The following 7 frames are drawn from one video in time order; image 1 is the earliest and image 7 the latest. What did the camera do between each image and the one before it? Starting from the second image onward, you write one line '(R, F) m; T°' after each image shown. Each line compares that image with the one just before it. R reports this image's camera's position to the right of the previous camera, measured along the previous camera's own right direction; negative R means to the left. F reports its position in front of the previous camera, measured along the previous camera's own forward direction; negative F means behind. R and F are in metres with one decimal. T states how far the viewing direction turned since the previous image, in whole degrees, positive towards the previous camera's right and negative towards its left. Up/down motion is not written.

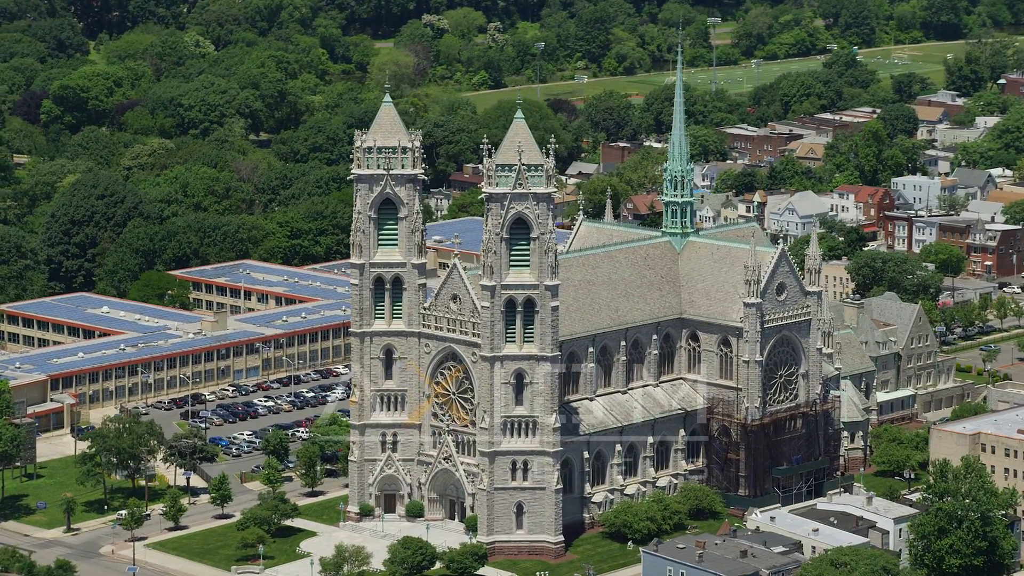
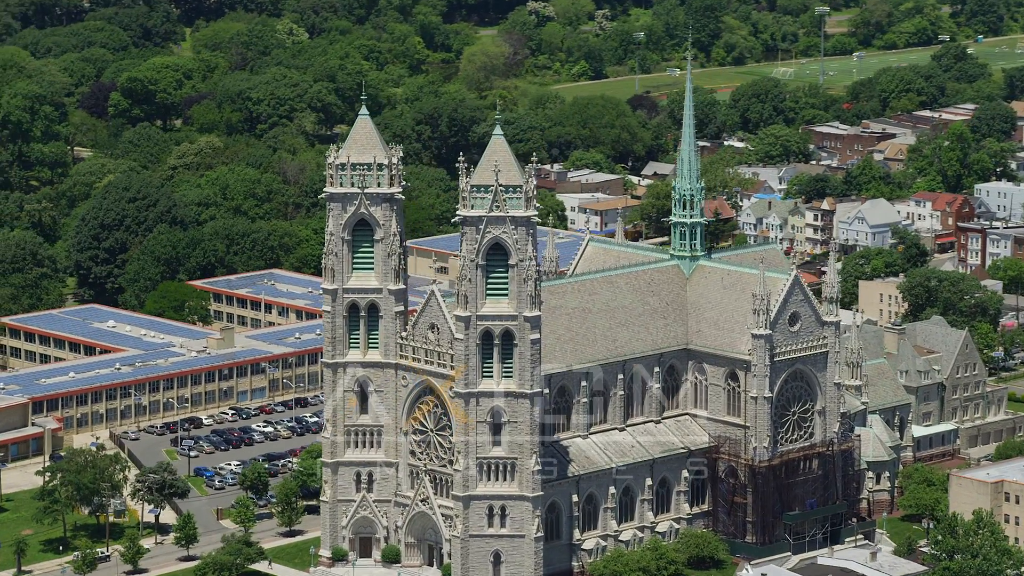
(+5.9, +7.8) m; -3°
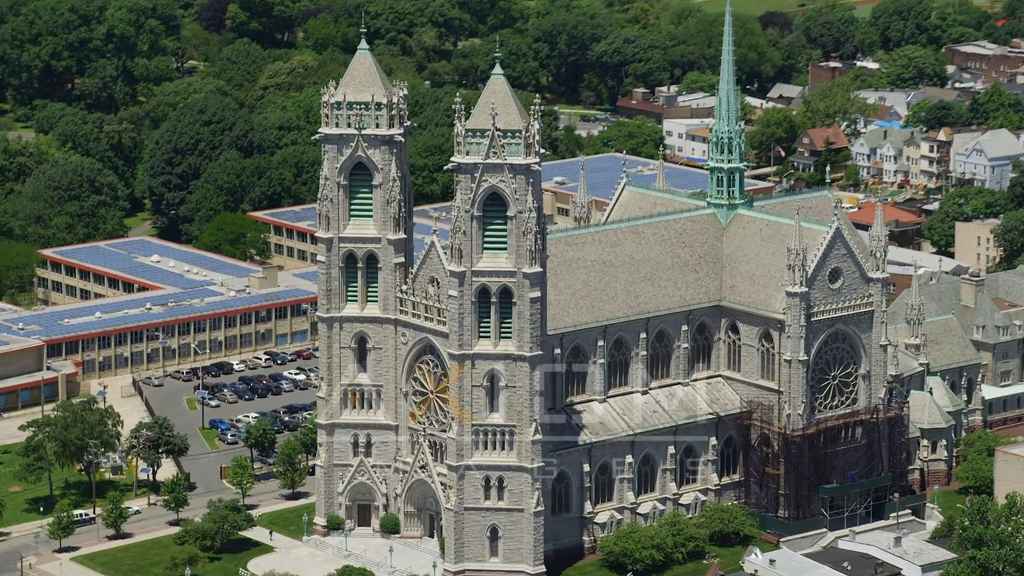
(+6.5, +7.7) m; -4°
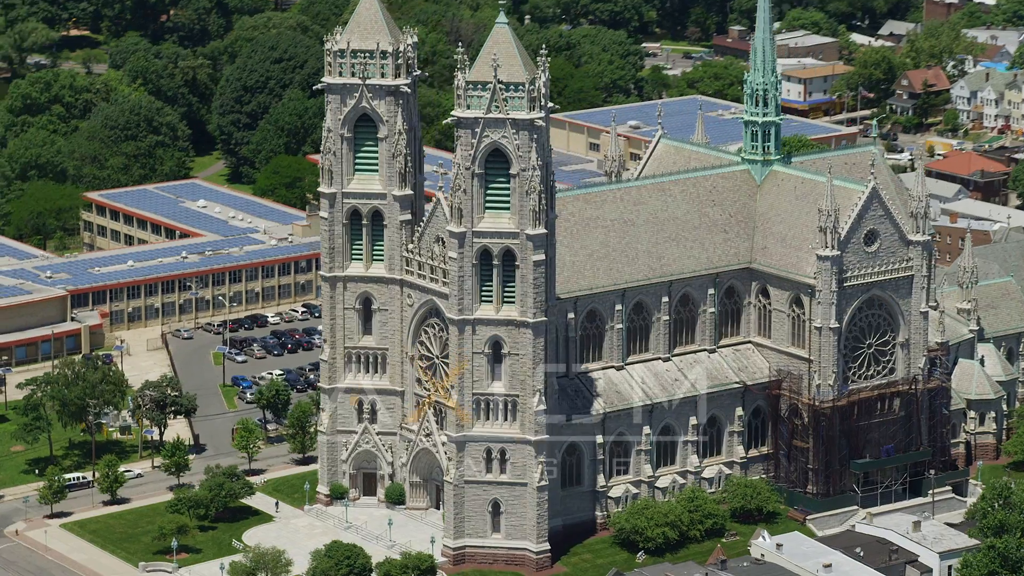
(+4.8, +4.8) m; -4°
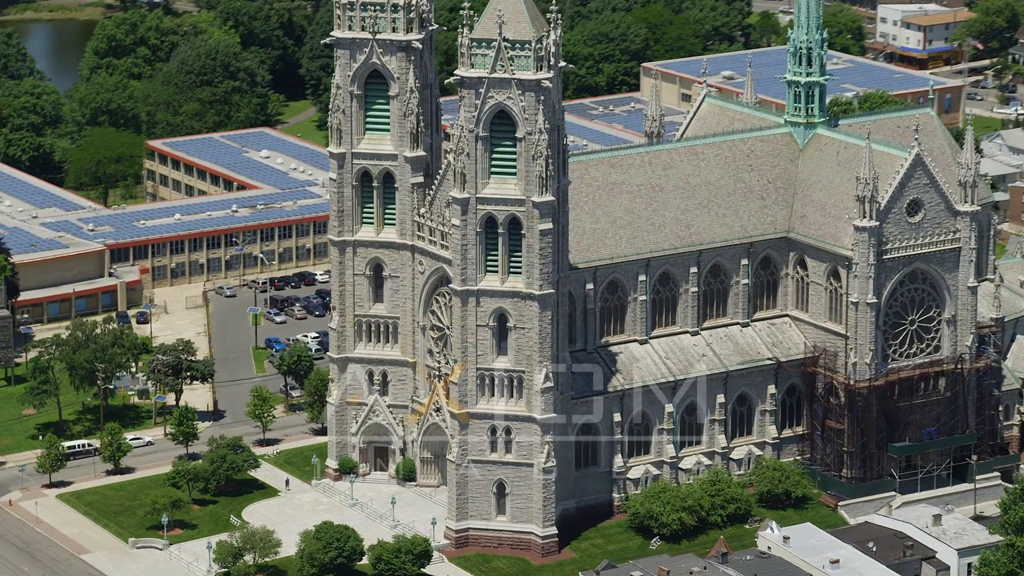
(+5.2, +4.5) m; -4°
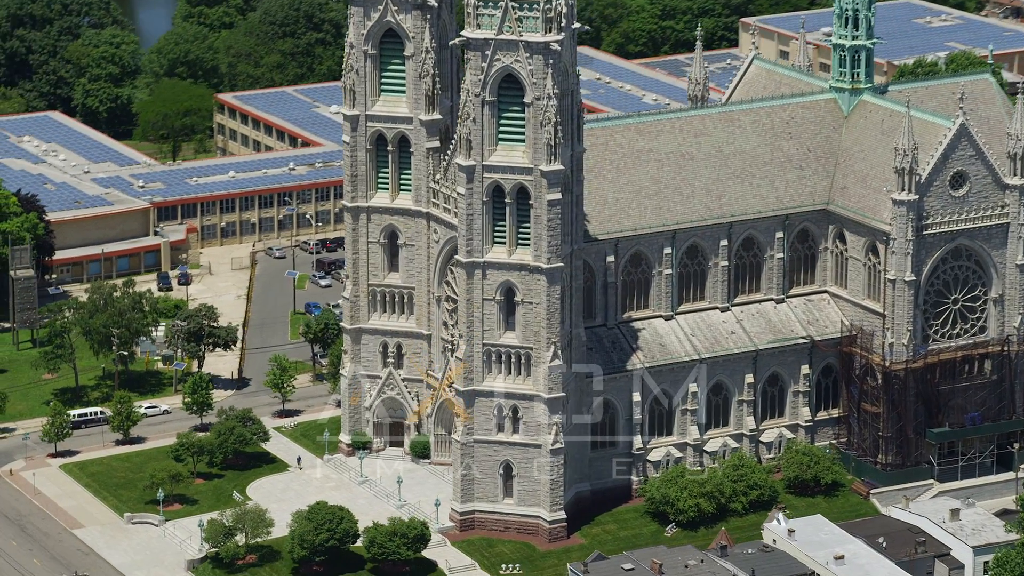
(+4.9, +3.7) m; -4°
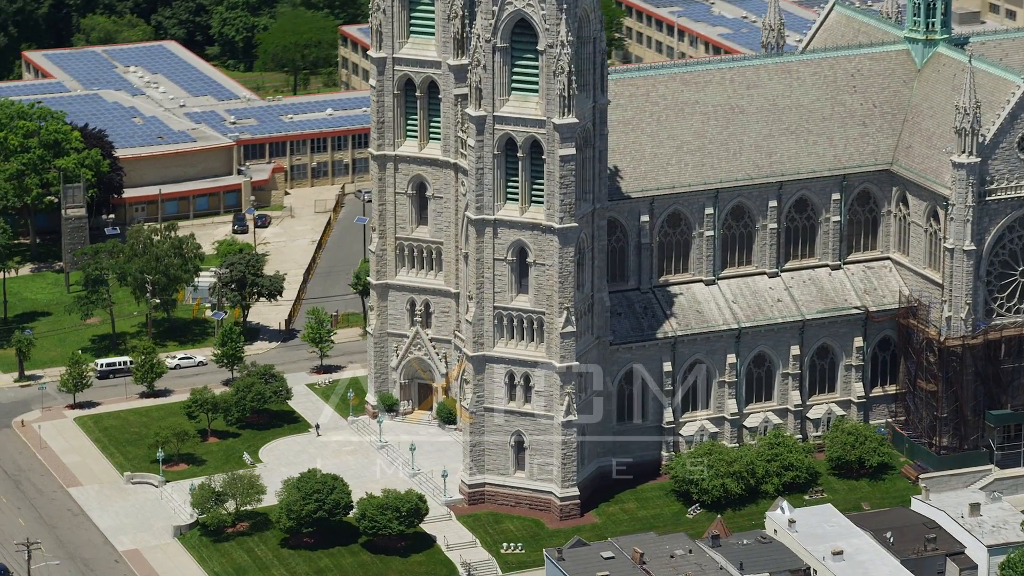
(+7.3, +5.2) m; -6°
